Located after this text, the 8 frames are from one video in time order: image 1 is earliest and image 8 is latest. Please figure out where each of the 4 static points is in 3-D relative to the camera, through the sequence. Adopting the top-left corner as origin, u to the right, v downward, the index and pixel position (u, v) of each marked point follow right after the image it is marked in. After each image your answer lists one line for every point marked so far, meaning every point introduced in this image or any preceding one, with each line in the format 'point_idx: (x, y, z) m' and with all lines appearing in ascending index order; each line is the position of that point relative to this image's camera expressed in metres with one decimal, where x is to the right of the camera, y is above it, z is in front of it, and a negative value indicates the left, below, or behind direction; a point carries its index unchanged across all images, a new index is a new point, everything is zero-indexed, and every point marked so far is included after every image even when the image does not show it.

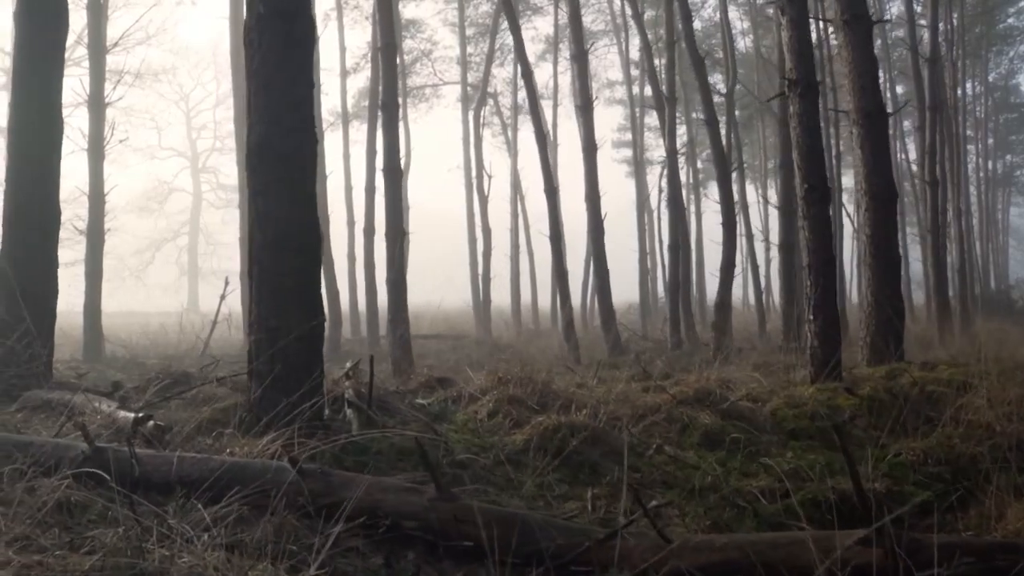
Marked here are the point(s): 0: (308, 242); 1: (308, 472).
0: (-1.4, +0.3, +5.5) m
1: (-1.0, -0.9, +4.1) m
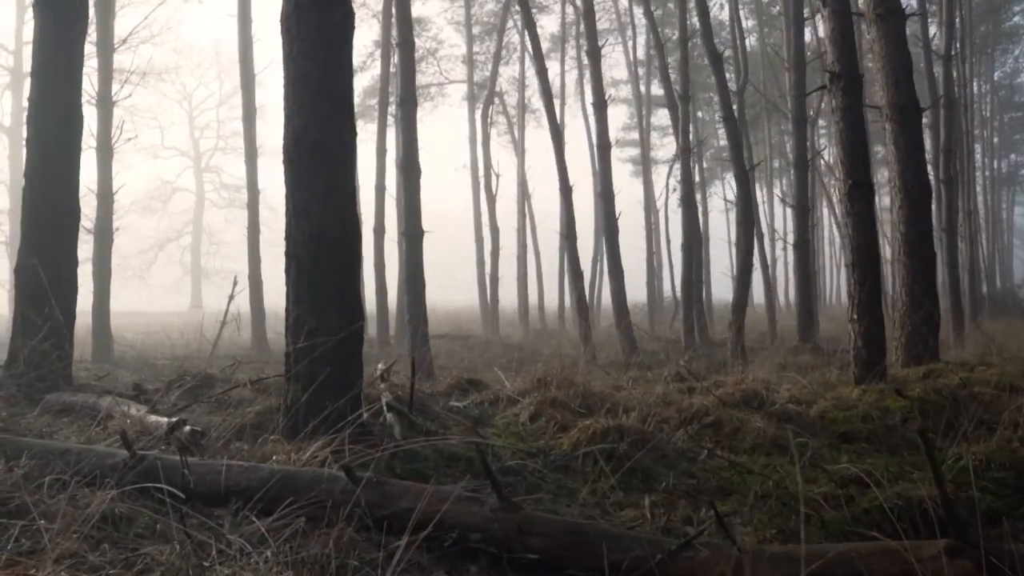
0: (-1.0, +0.3, +5.3) m
1: (-0.7, -0.9, +3.8) m
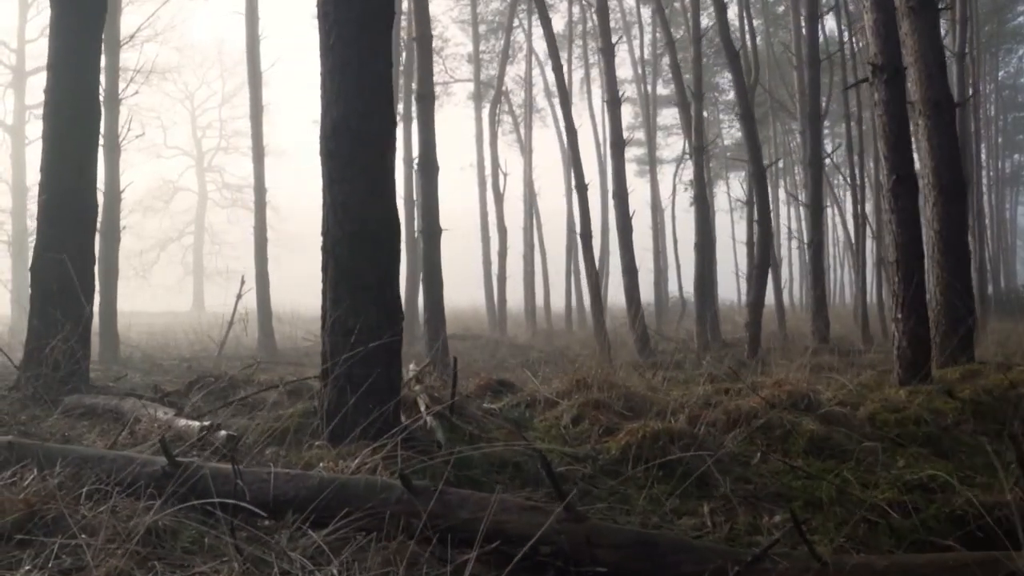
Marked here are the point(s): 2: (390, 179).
0: (-0.8, +0.3, +5.0) m
1: (-0.4, -0.8, +3.6) m
2: (-0.7, +0.7, +5.1) m
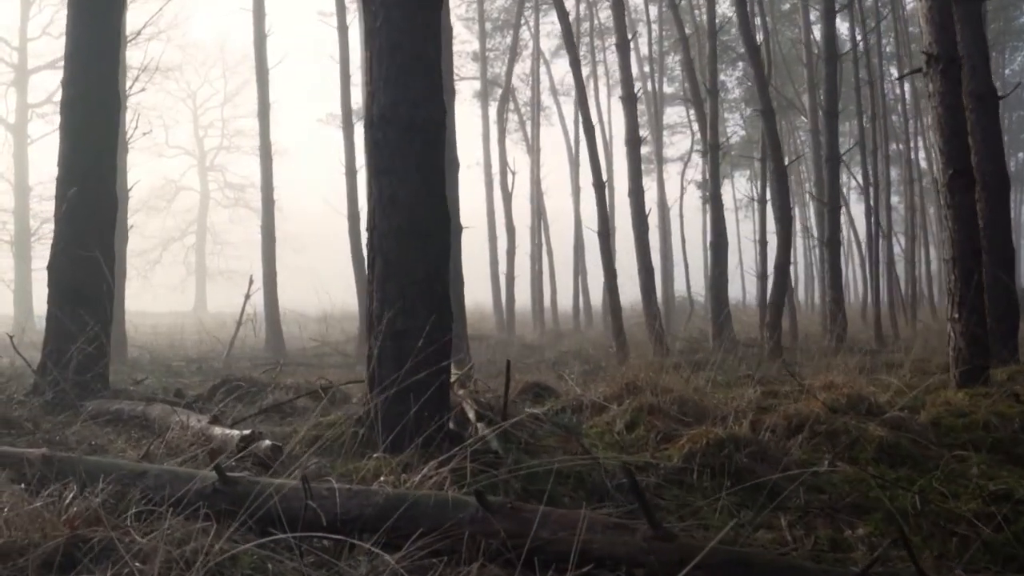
0: (-0.4, +0.3, +4.7) m
1: (0.0, -0.8, +3.3) m
2: (-0.4, +0.7, +4.7) m
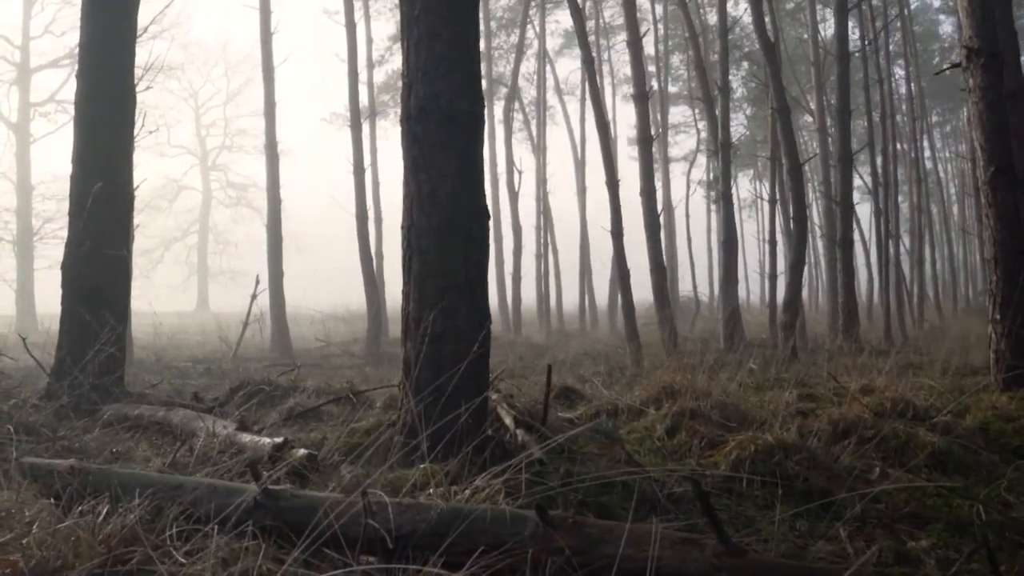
0: (-0.2, +0.3, +4.5) m
1: (+0.2, -0.8, +3.1) m
2: (-0.2, +0.7, +4.5) m
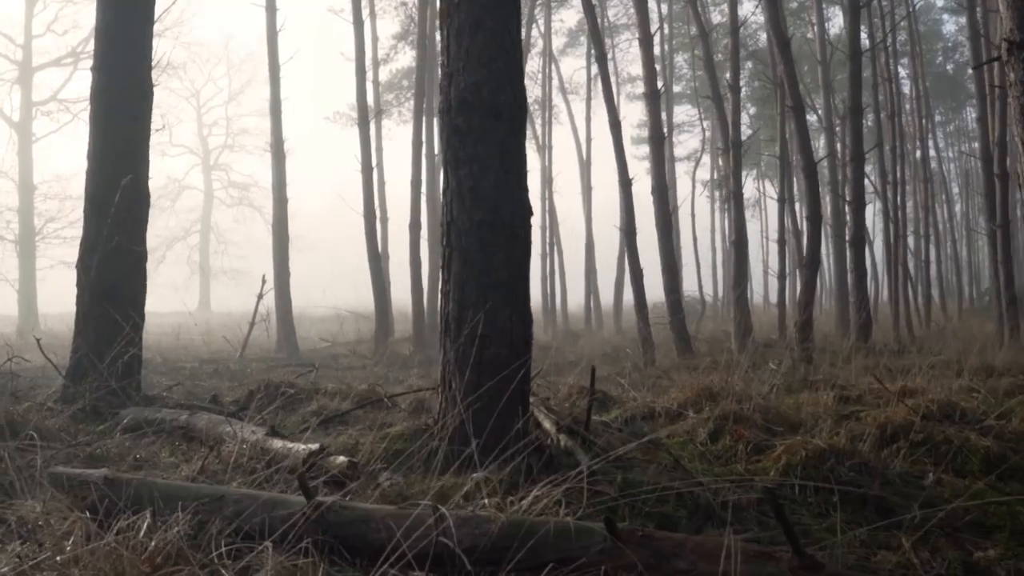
0: (0.0, +0.3, +4.3) m
1: (+0.4, -0.8, +2.9) m
2: (+0.1, +0.7, +4.3) m
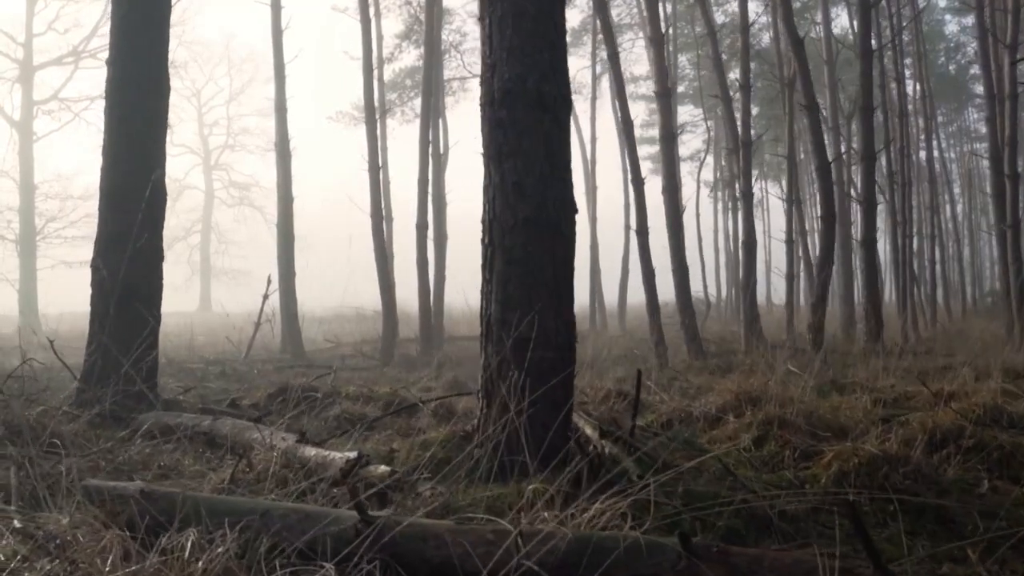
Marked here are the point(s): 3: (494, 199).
0: (+0.3, +0.3, +4.1) m
1: (+0.6, -0.8, +2.7) m
2: (+0.3, +0.7, +4.2) m
3: (-0.1, +0.5, +4.1) m
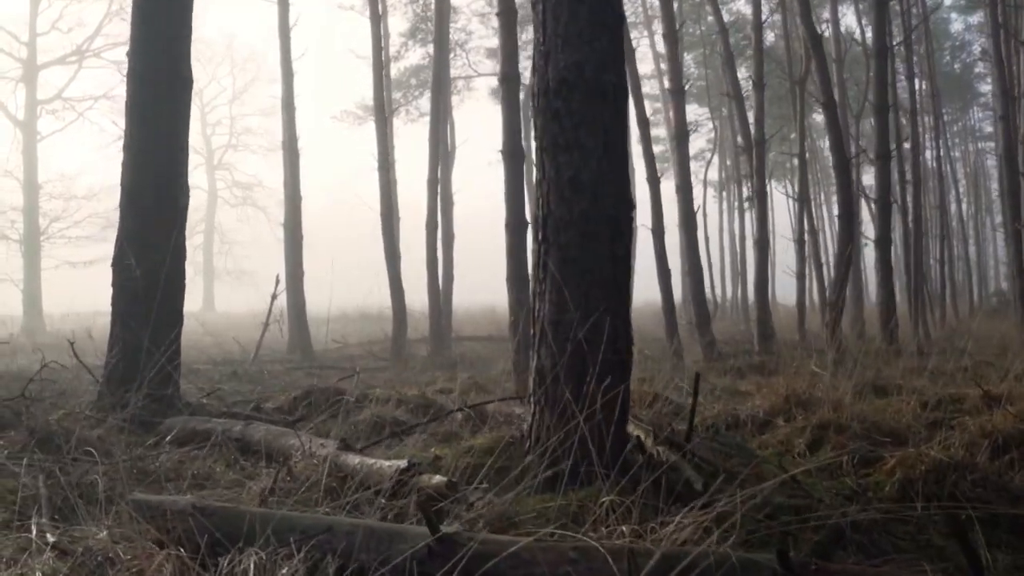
0: (+0.5, +0.3, +3.9) m
1: (+0.9, -0.8, +2.5) m
2: (+0.5, +0.7, +4.0) m
3: (+0.2, +0.5, +3.9) m
